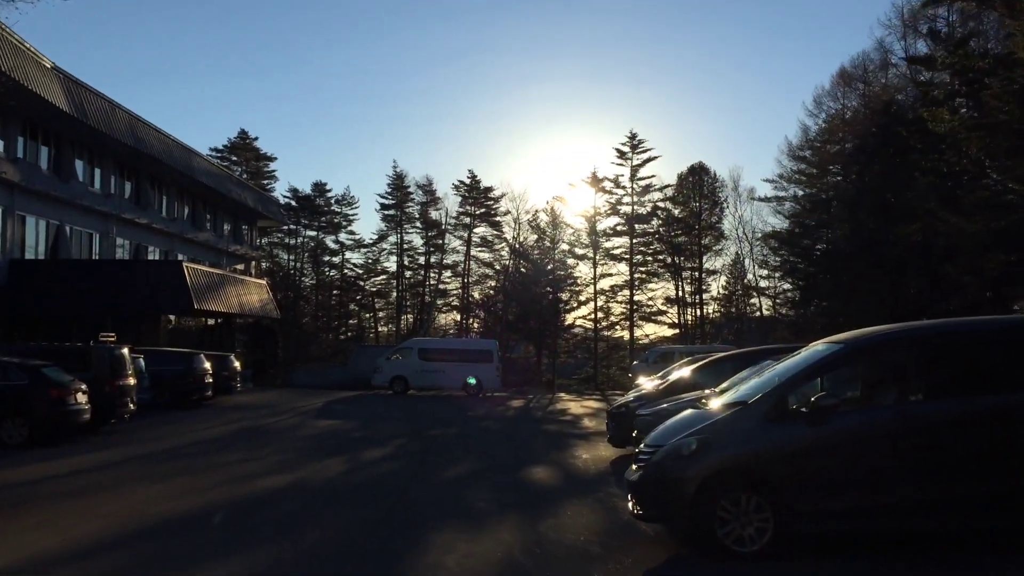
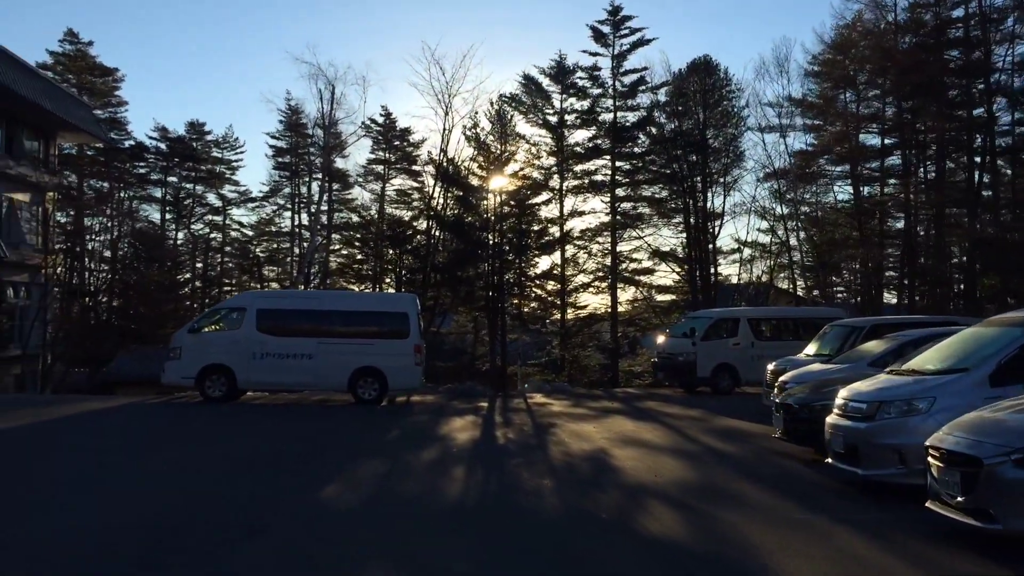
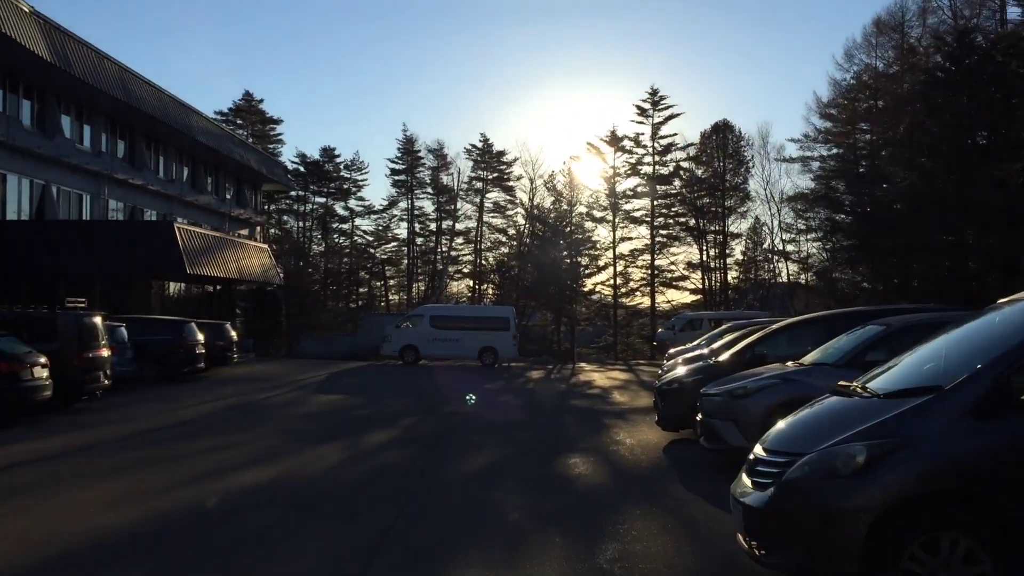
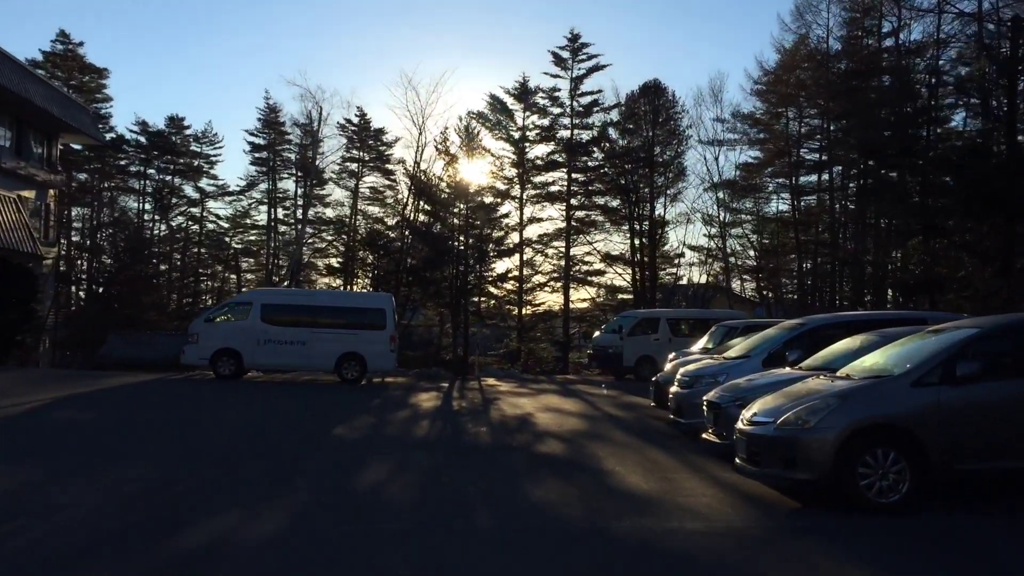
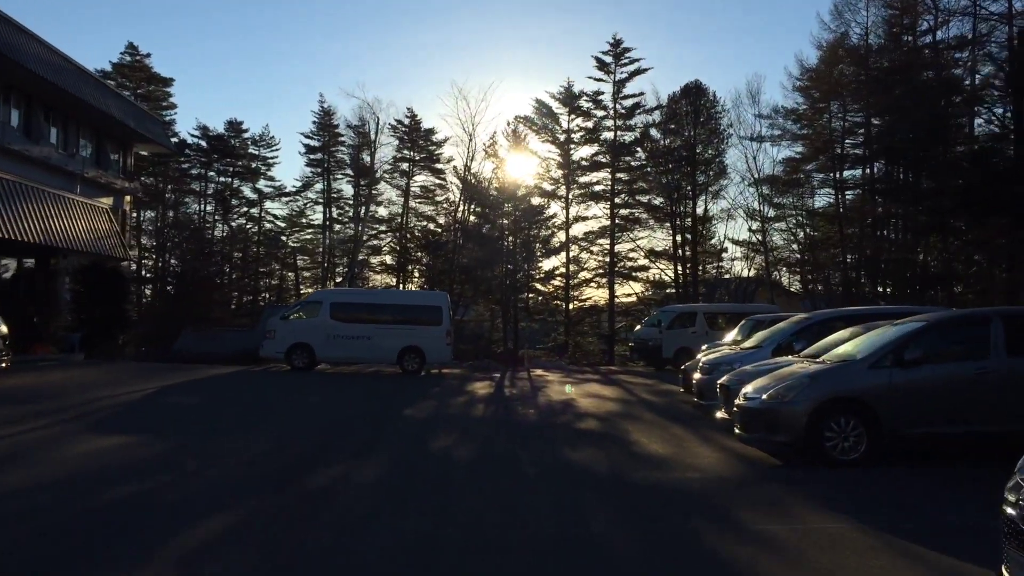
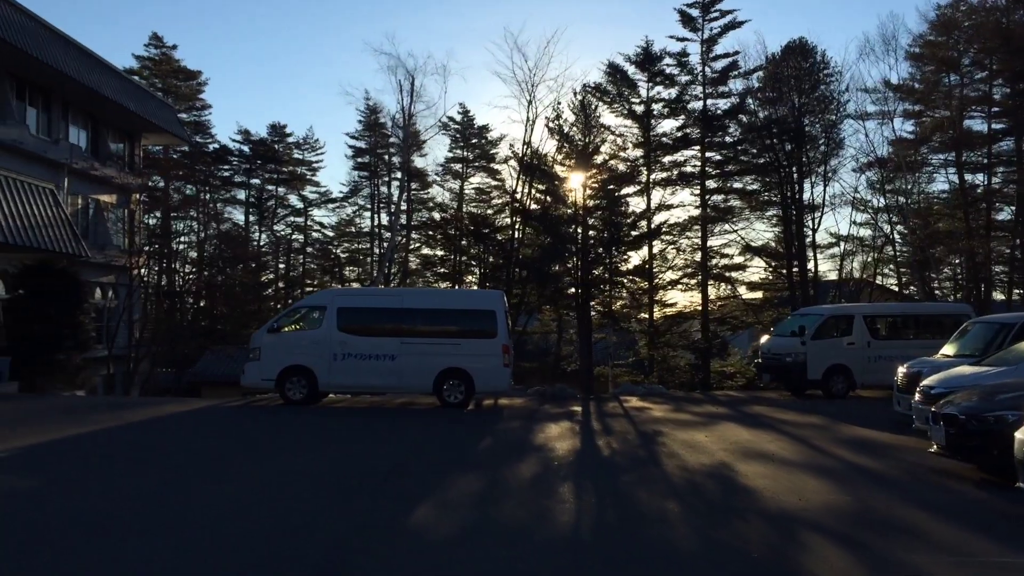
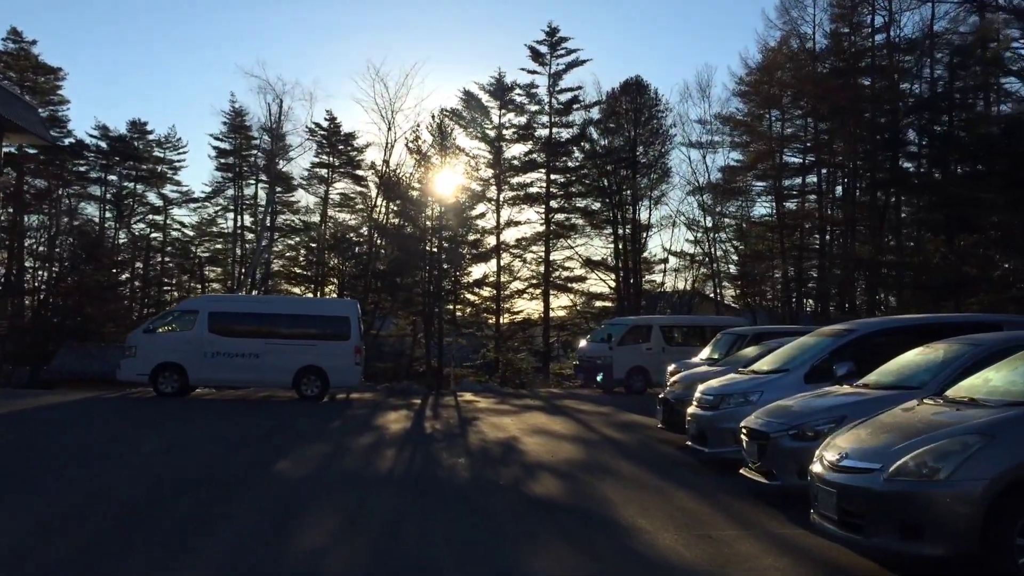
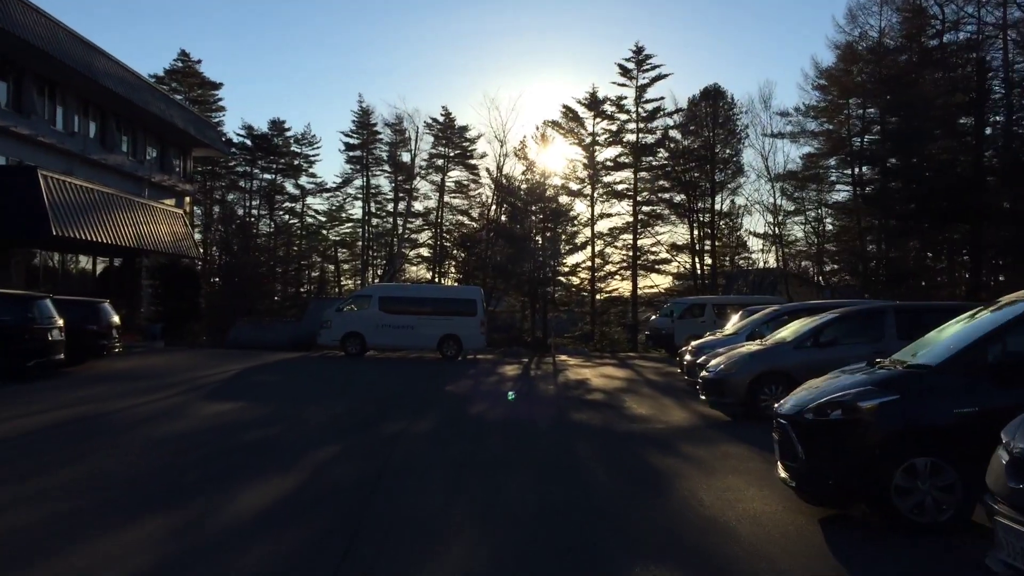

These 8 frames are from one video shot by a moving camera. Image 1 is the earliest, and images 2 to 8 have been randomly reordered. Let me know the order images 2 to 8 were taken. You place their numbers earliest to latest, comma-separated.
3, 8, 5, 4, 7, 2, 6
